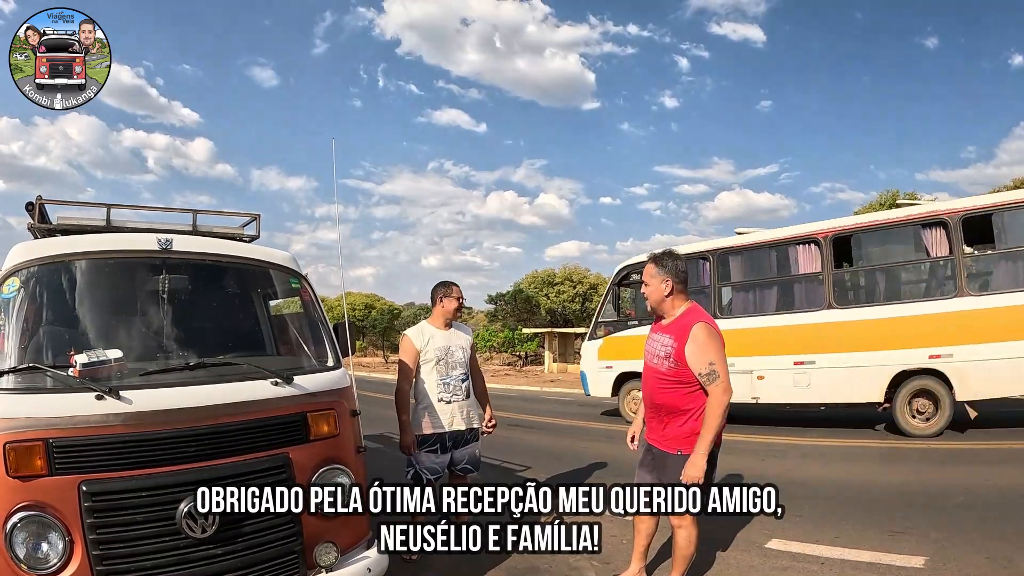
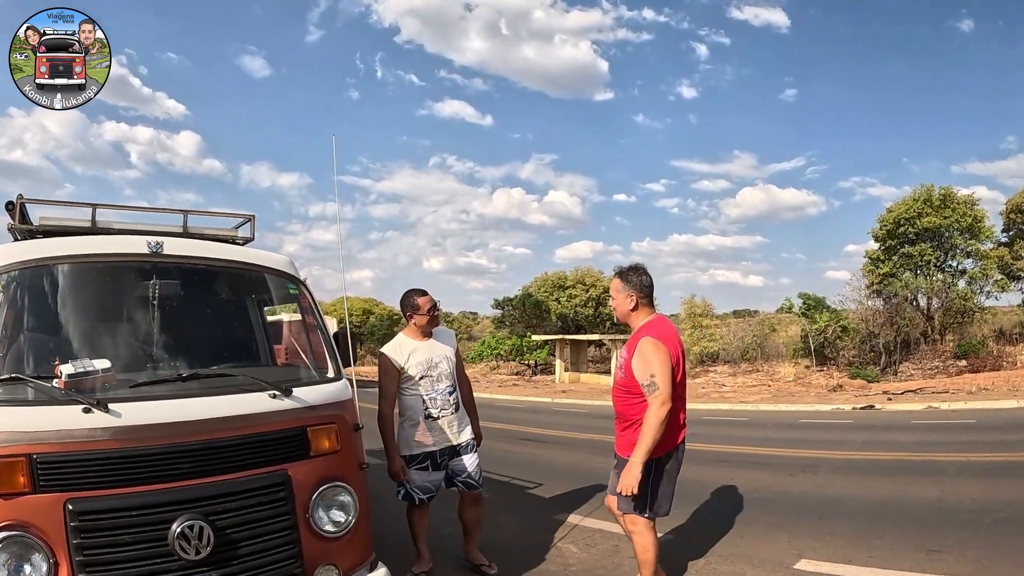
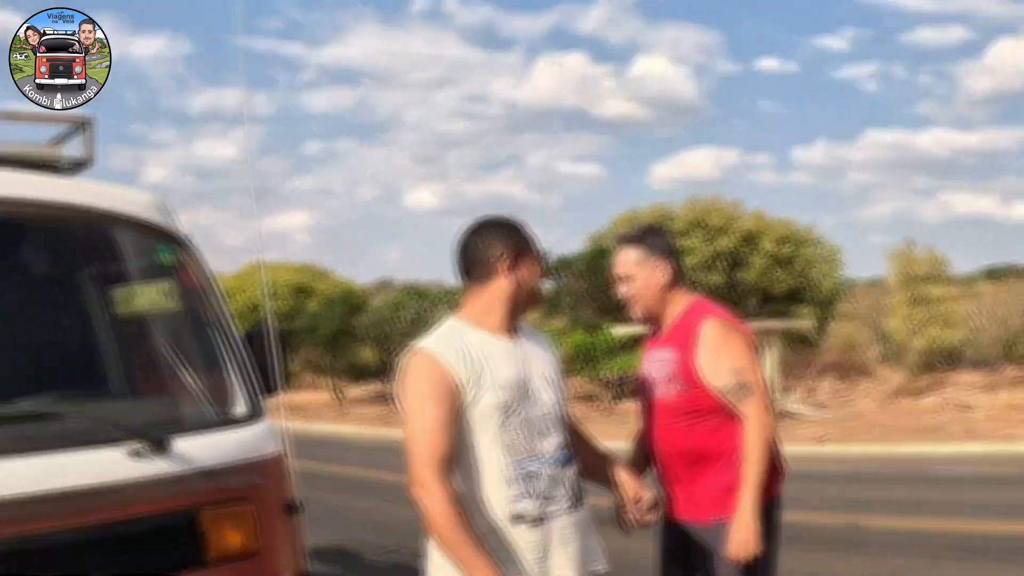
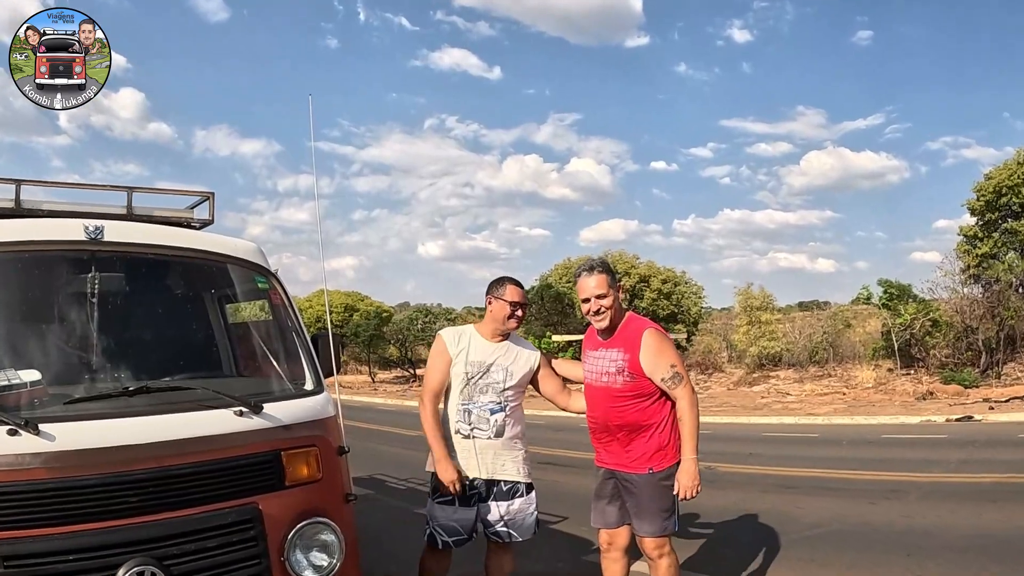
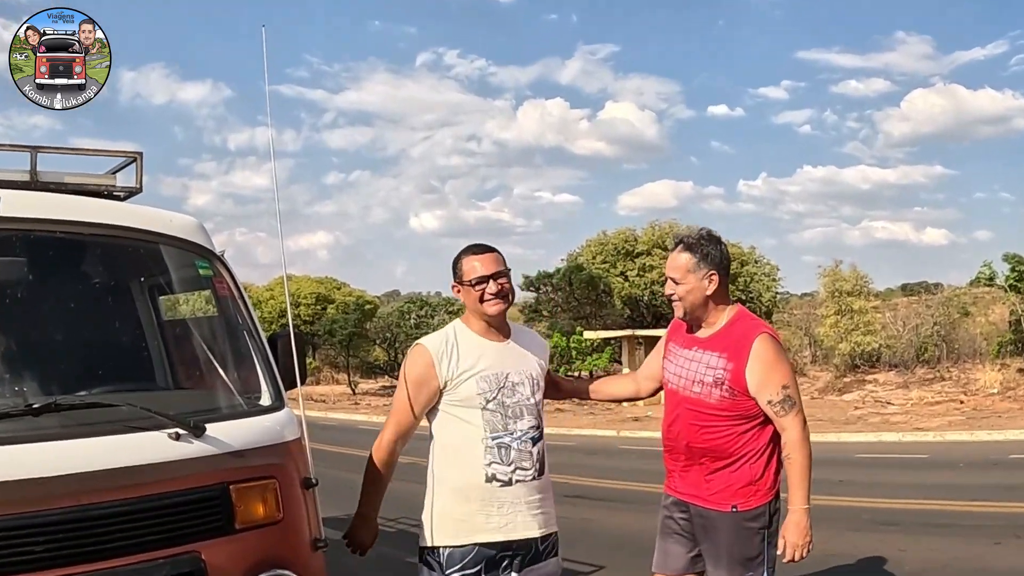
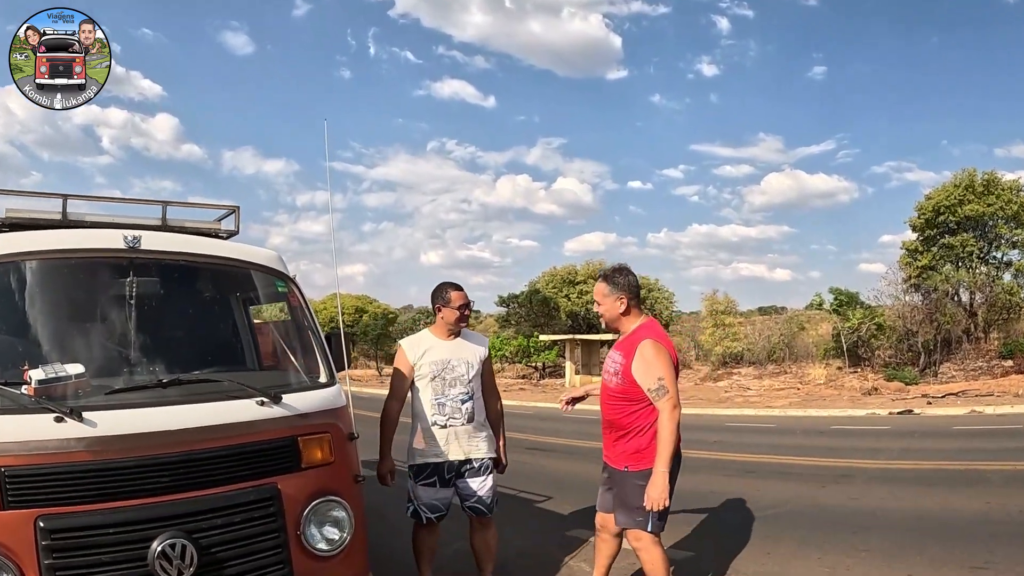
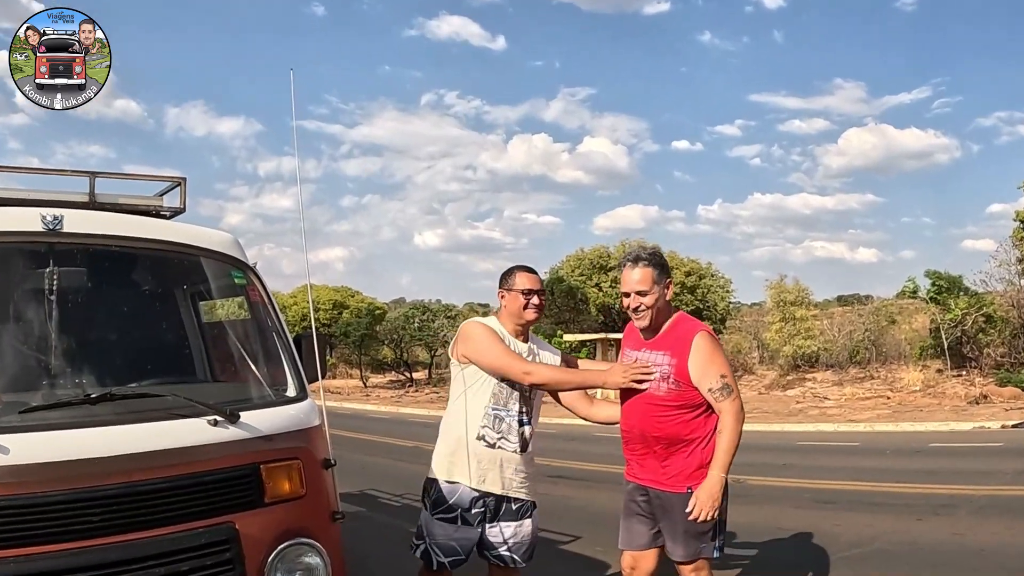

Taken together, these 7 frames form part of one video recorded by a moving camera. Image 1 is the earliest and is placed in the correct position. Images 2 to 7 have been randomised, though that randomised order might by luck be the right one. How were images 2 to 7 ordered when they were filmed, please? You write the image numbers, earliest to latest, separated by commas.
2, 6, 4, 7, 5, 3
